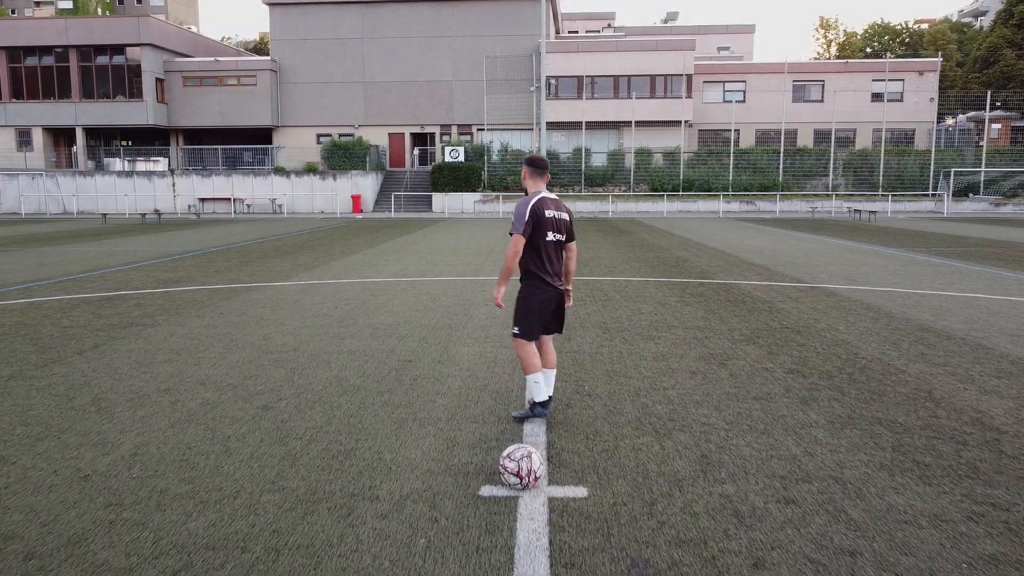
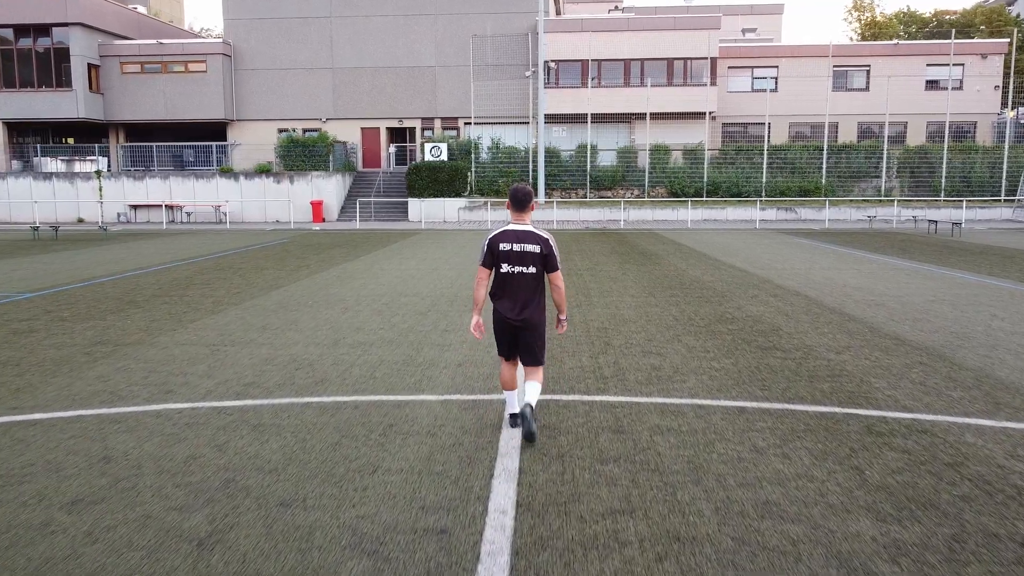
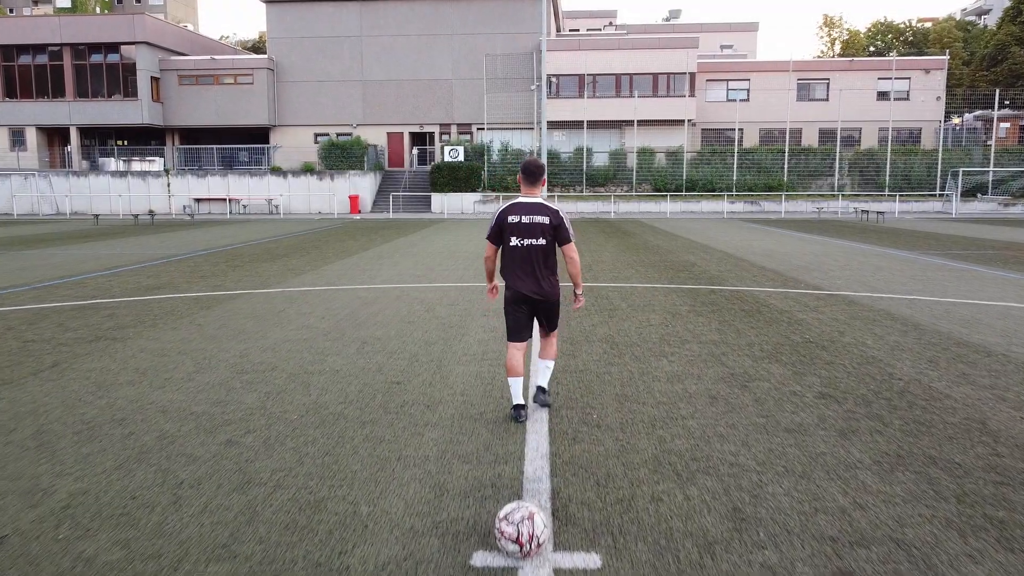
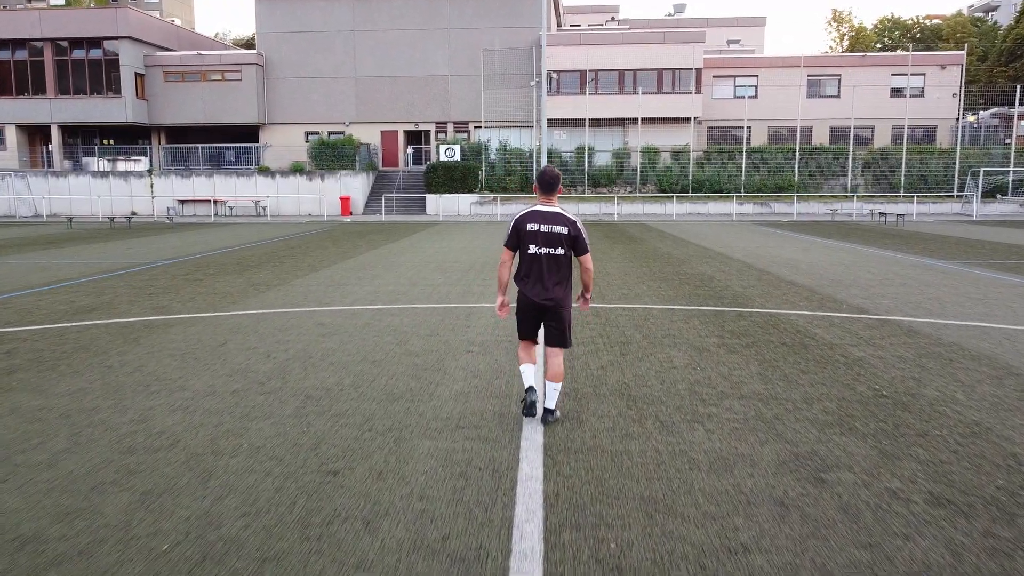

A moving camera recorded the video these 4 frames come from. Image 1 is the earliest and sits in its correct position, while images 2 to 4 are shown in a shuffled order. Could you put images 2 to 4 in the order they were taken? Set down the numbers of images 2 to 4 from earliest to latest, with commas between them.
3, 4, 2
